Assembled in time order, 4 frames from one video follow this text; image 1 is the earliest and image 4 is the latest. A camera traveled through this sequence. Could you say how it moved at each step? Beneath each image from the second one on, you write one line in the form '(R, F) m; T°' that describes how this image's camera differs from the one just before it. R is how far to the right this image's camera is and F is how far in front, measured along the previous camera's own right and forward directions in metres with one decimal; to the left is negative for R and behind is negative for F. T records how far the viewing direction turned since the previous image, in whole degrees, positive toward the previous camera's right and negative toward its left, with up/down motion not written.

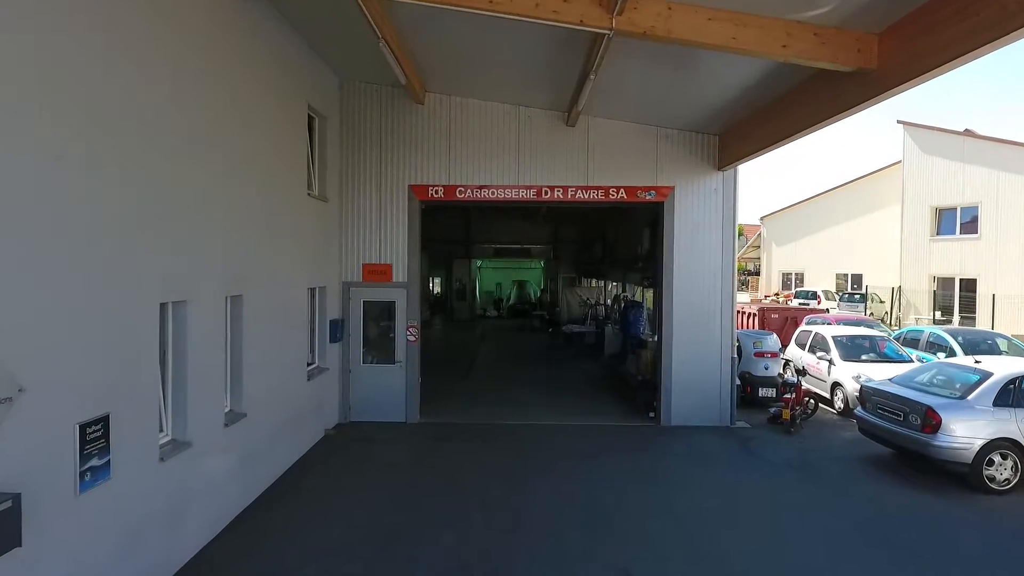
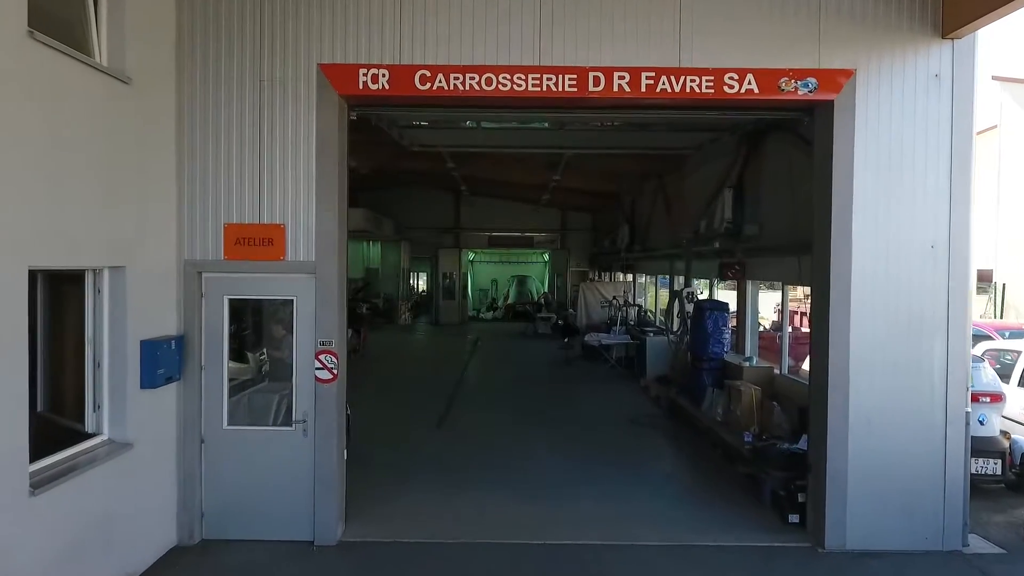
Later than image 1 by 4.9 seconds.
(-0.1, +4.6) m; 0°
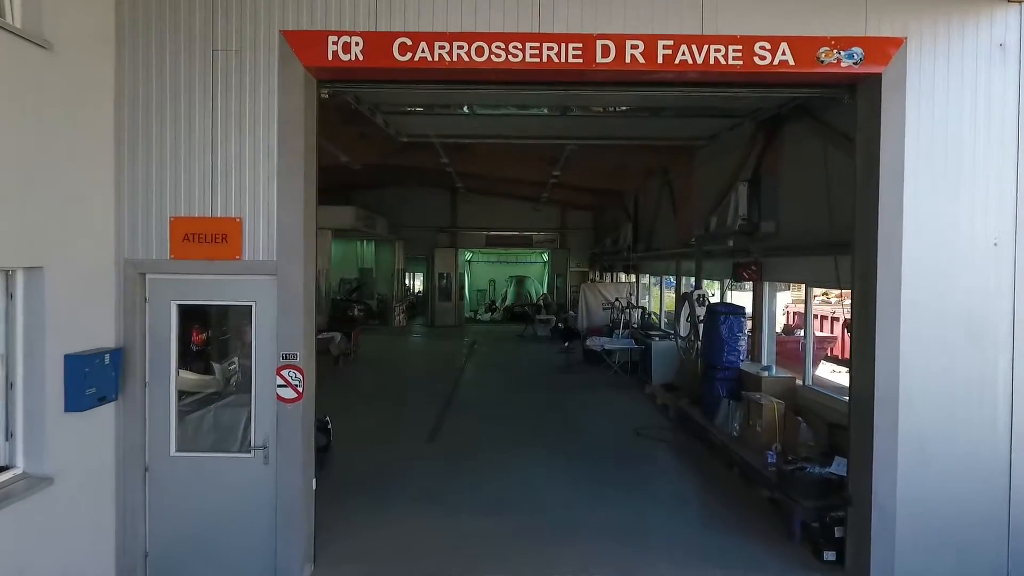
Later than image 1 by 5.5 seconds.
(0.0, +0.6) m; 0°
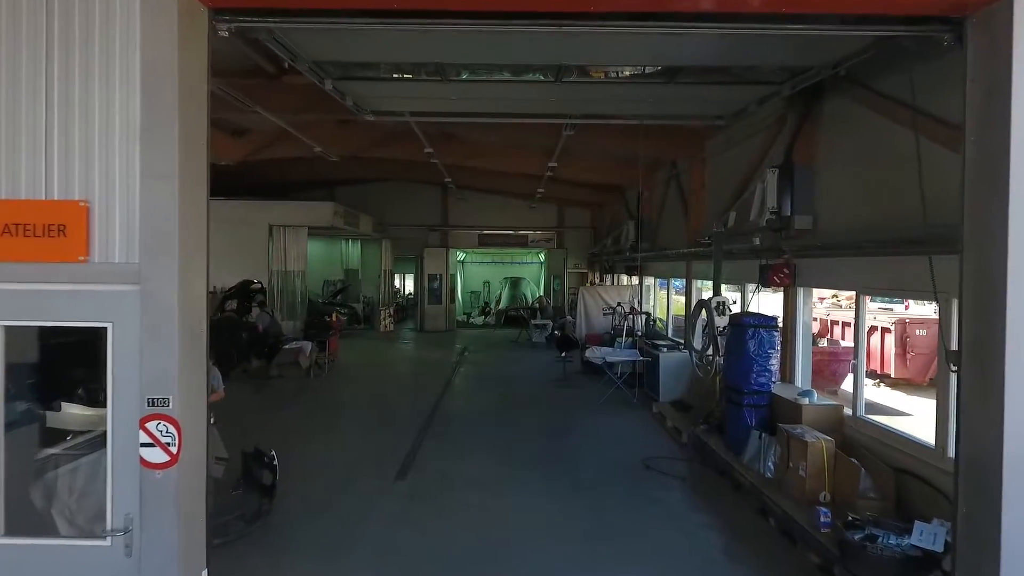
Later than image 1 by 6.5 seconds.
(+0.1, +1.2) m; 0°
